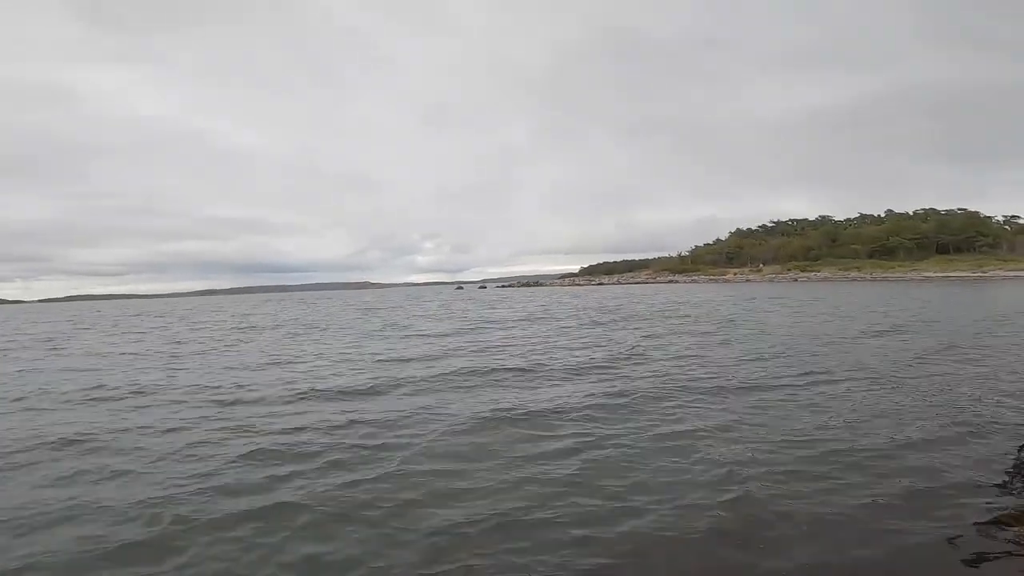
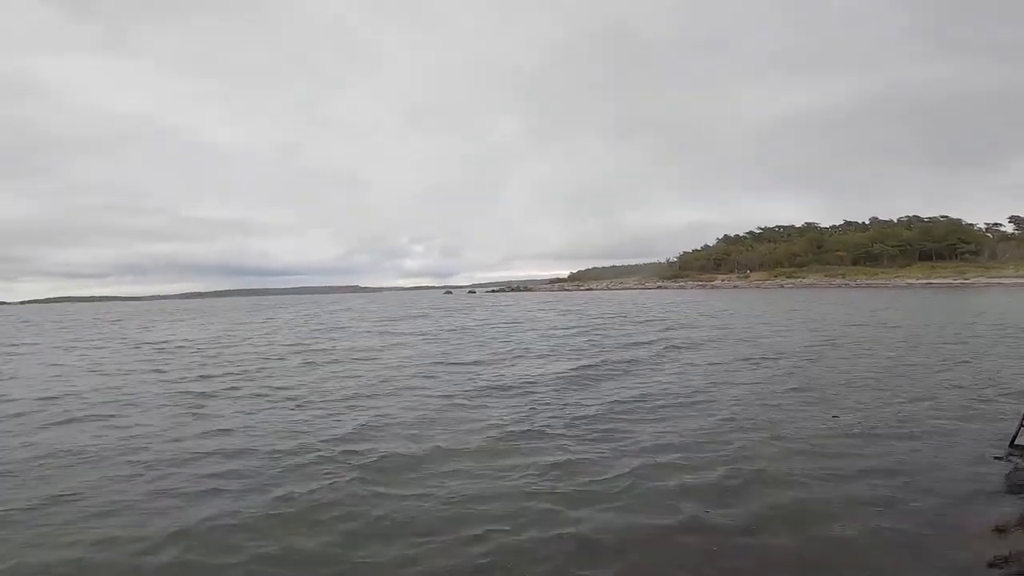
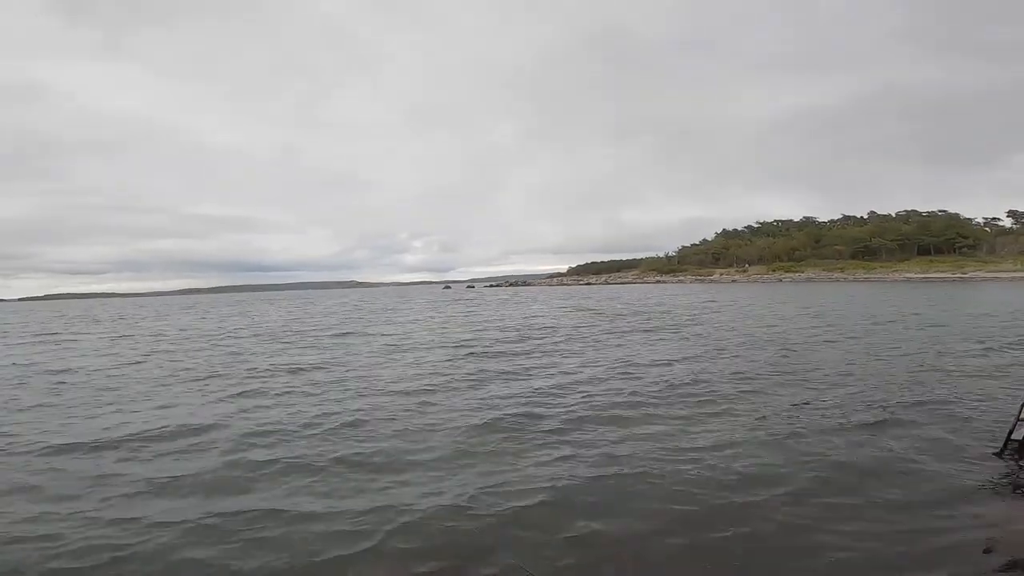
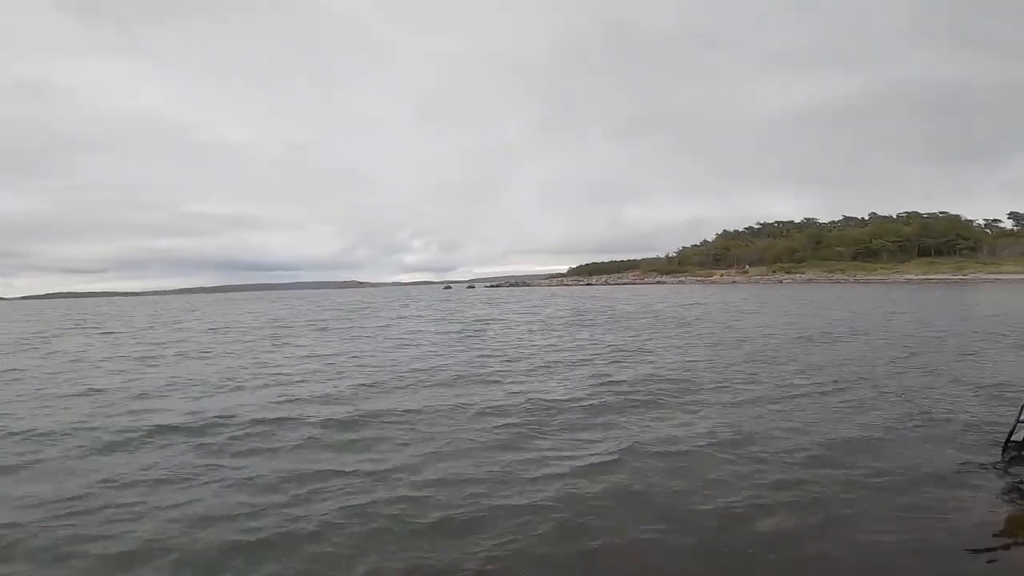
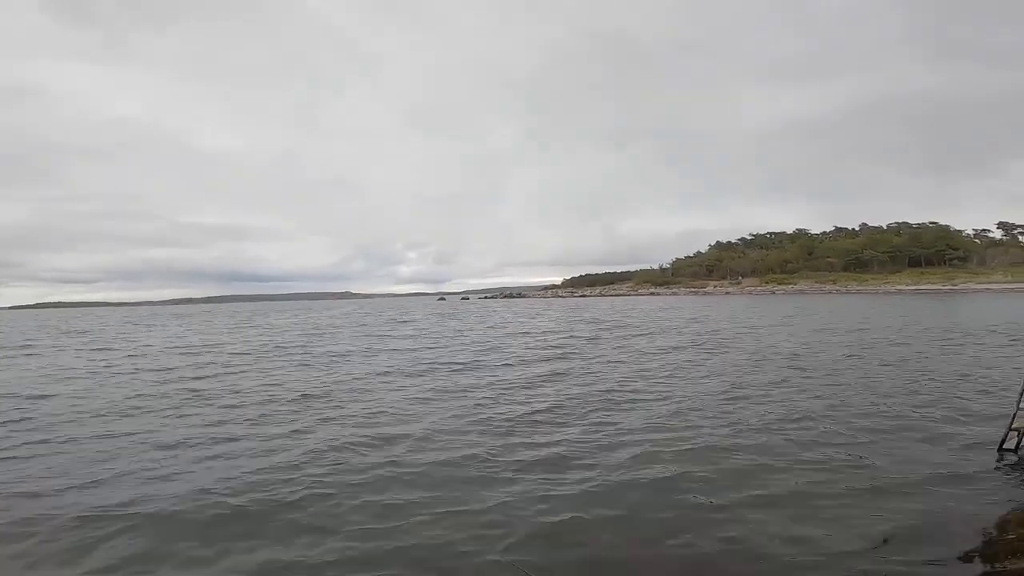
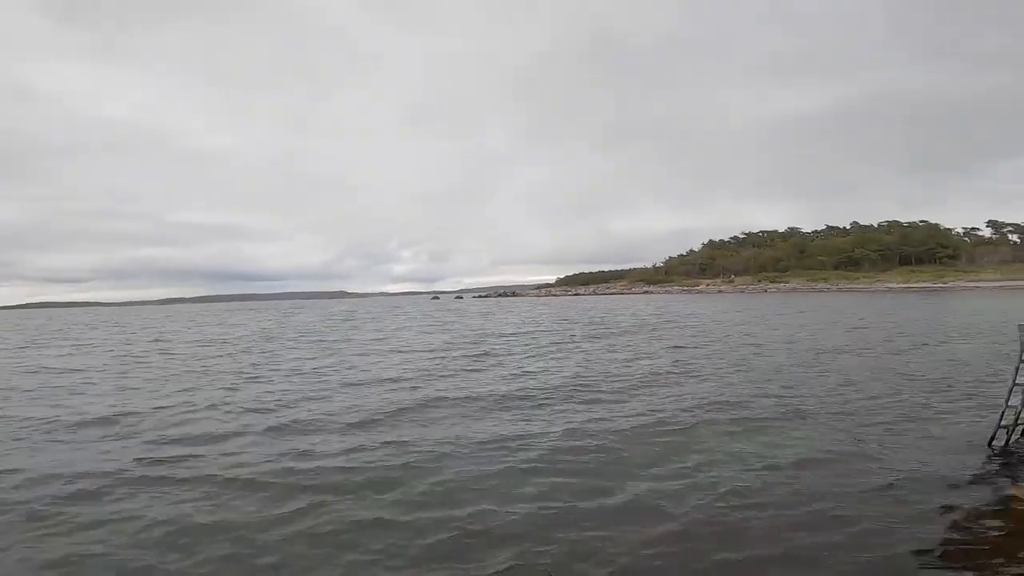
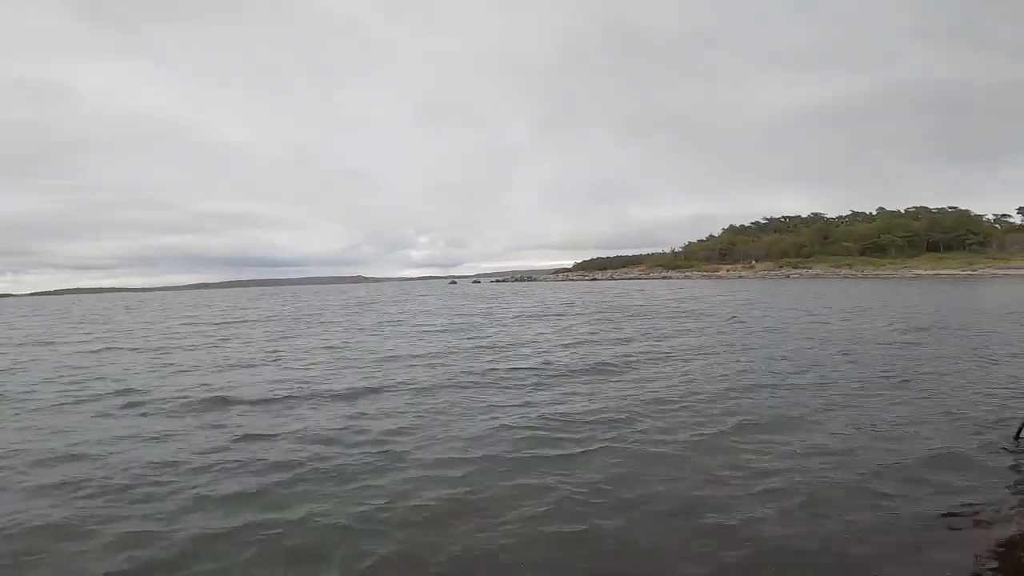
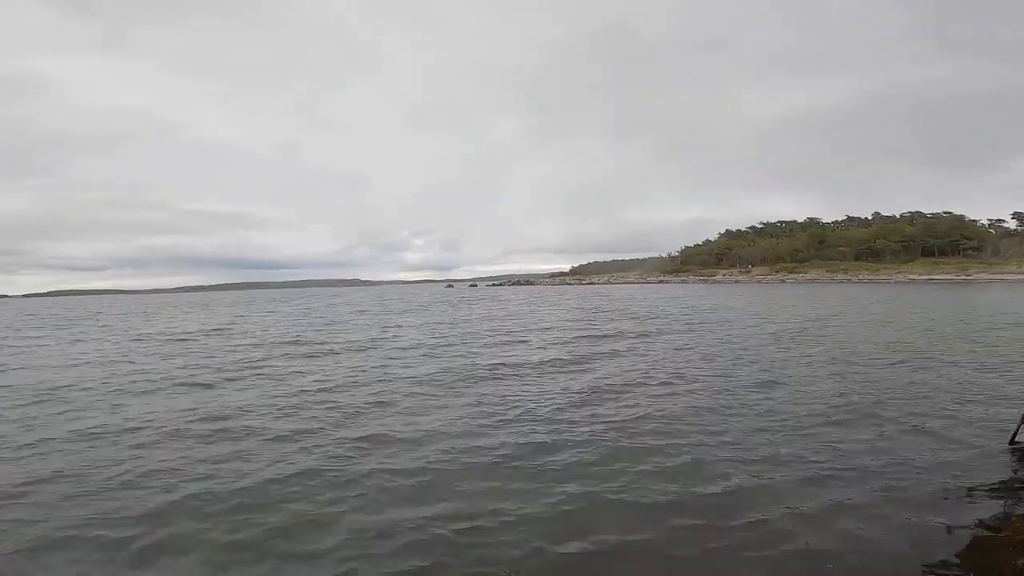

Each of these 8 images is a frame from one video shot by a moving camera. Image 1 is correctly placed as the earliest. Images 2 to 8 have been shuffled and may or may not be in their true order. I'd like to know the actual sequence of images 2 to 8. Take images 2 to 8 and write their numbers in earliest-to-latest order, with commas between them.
7, 4, 6, 3, 5, 8, 2
